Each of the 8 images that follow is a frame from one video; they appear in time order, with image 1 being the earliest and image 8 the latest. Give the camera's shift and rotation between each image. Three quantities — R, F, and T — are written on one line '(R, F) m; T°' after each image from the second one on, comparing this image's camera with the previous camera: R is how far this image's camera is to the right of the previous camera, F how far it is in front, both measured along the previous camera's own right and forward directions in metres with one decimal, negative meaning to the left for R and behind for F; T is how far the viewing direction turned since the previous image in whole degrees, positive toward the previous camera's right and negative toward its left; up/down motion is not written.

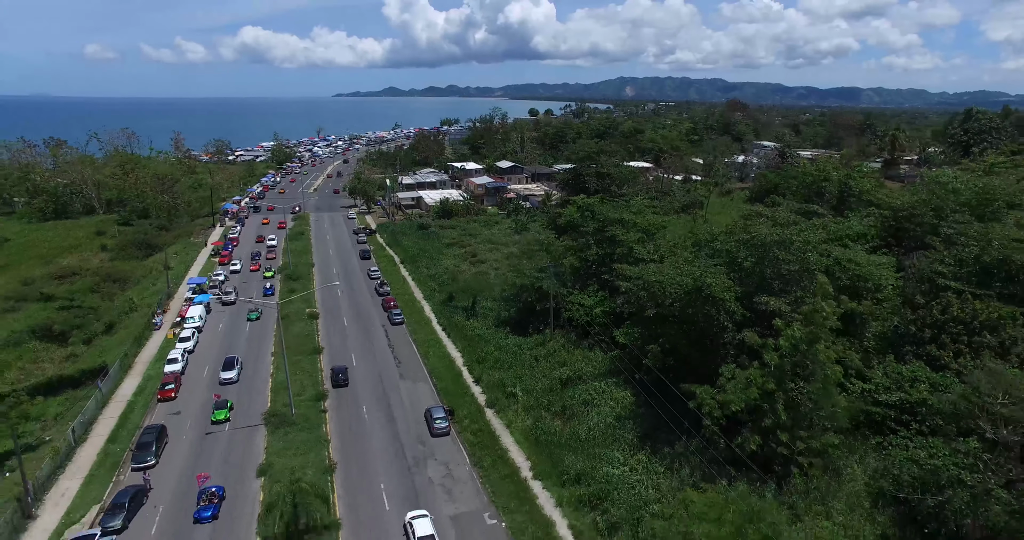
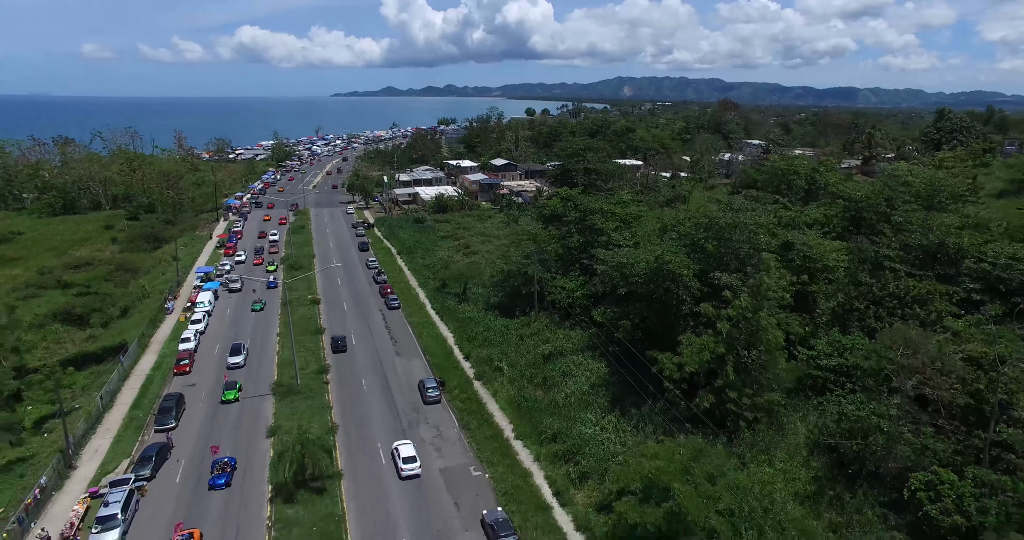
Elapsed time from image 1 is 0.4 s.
(+0.7, -2.9) m; 0°
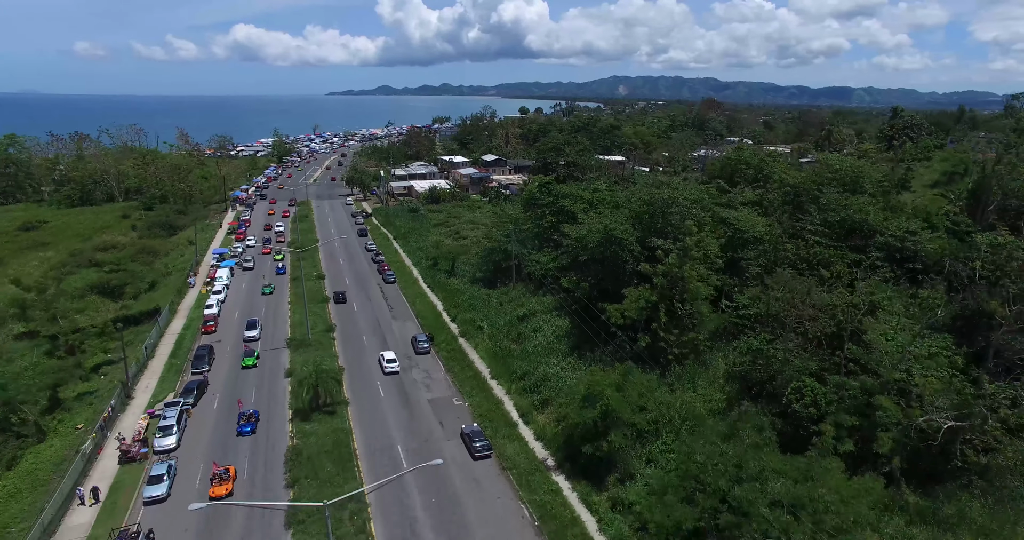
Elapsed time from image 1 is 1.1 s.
(+1.2, -5.9) m; 0°
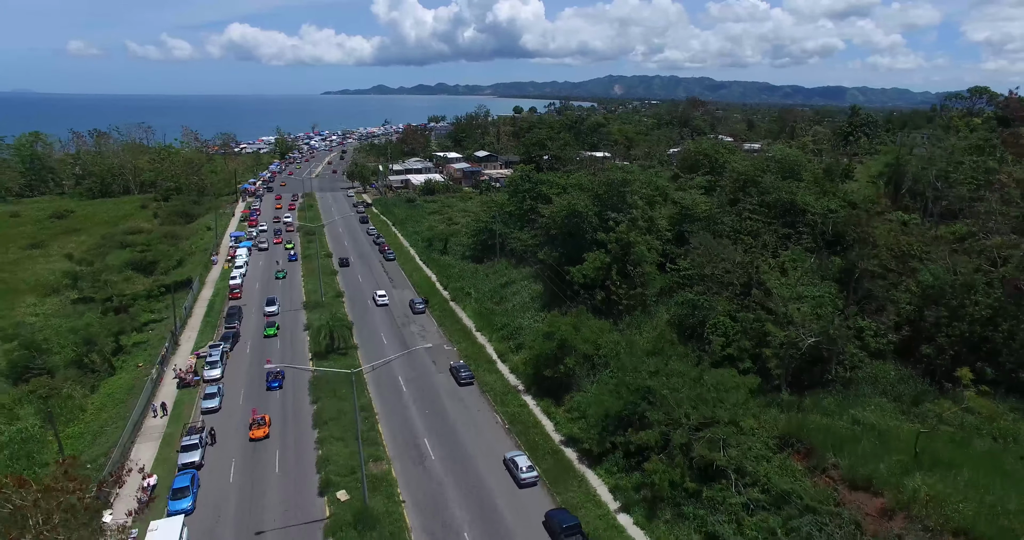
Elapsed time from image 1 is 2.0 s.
(+1.1, -6.8) m; 0°
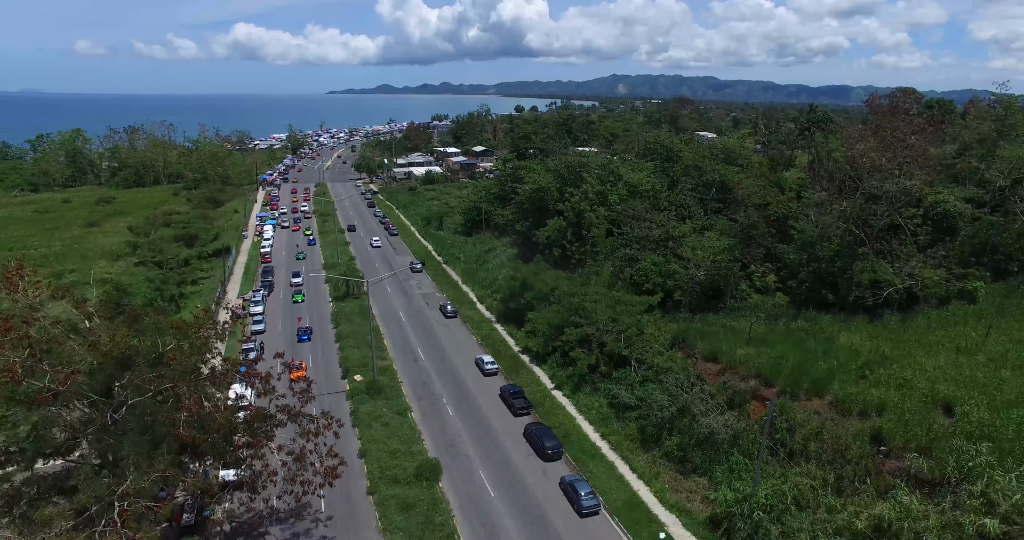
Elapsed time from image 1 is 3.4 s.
(+2.3, -9.9) m; 0°
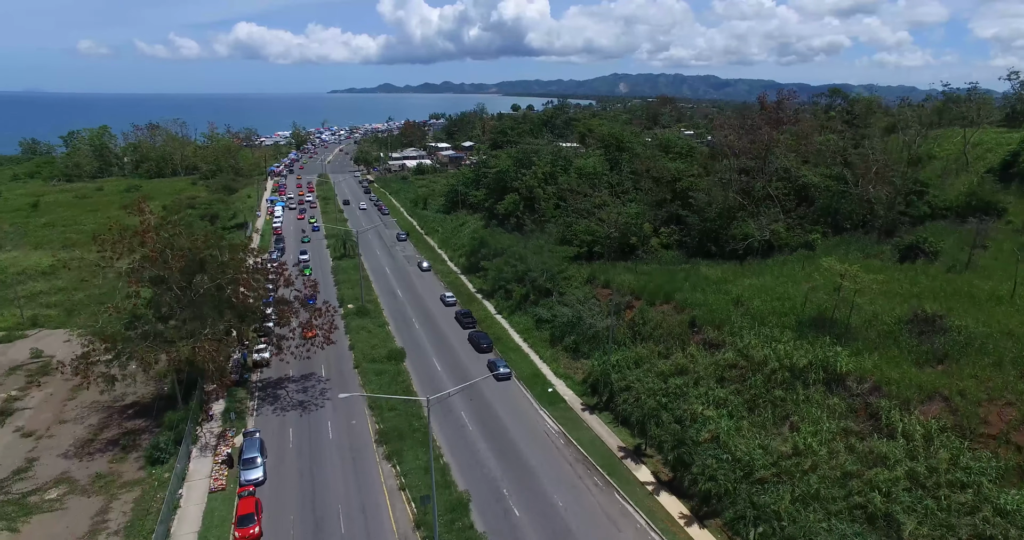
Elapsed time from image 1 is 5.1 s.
(+3.9, -11.4) m; 0°
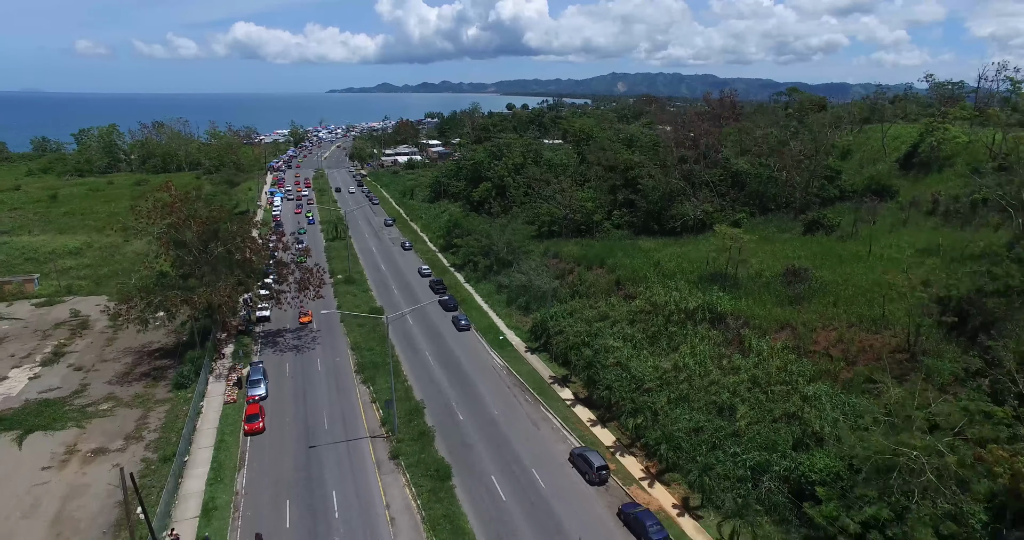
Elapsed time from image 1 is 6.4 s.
(+3.0, -7.2) m; 0°
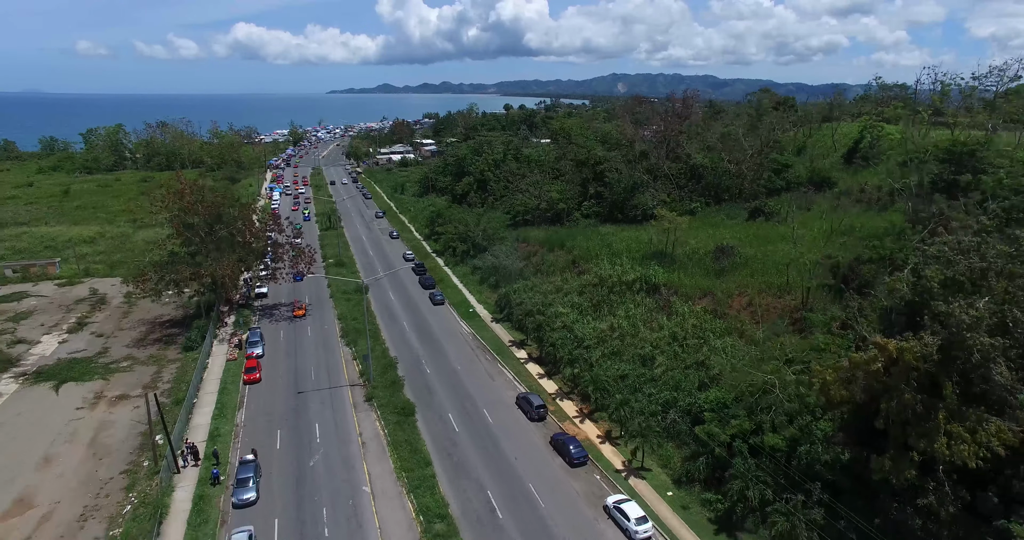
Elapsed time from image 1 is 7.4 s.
(+2.6, -5.4) m; 0°
